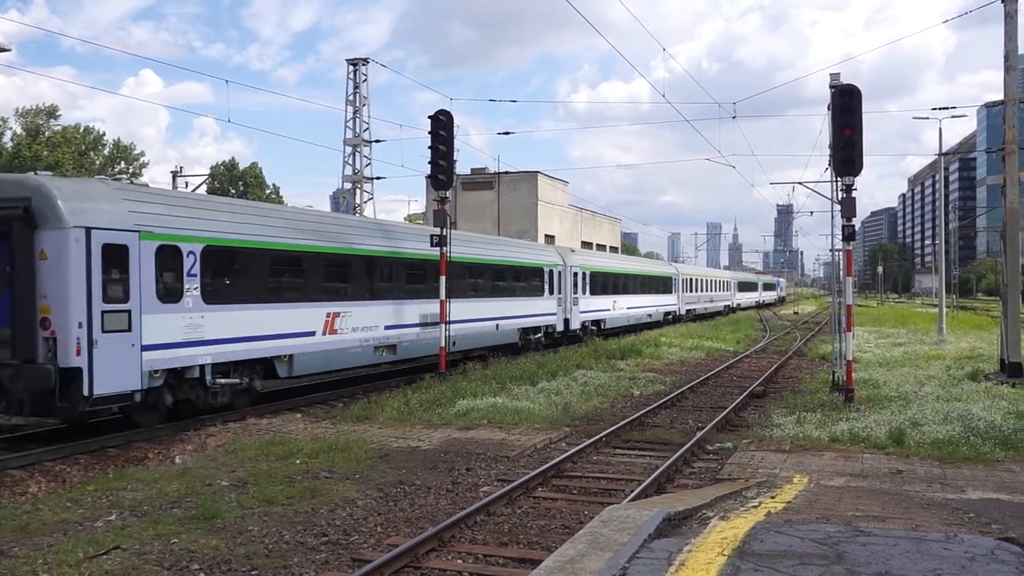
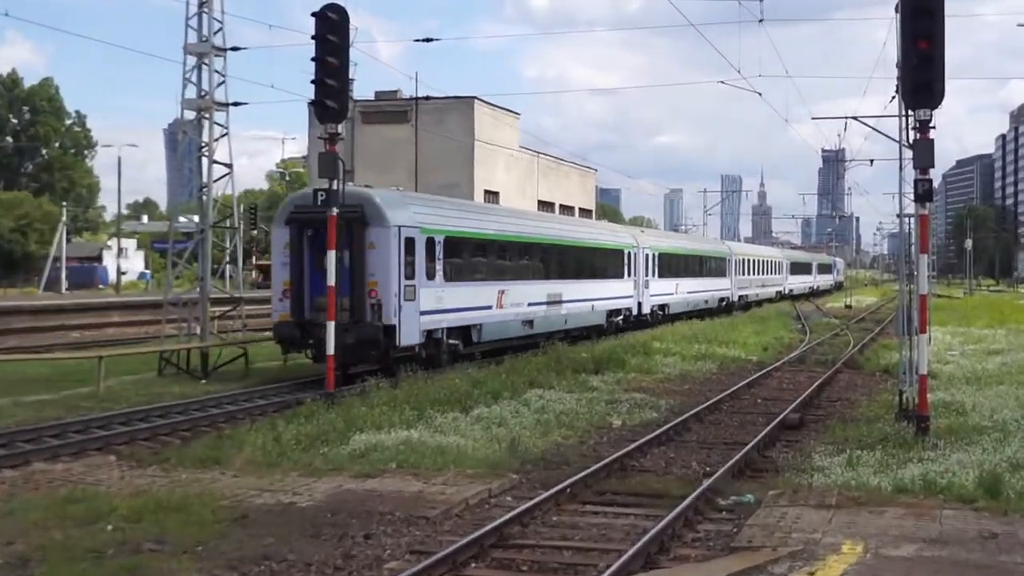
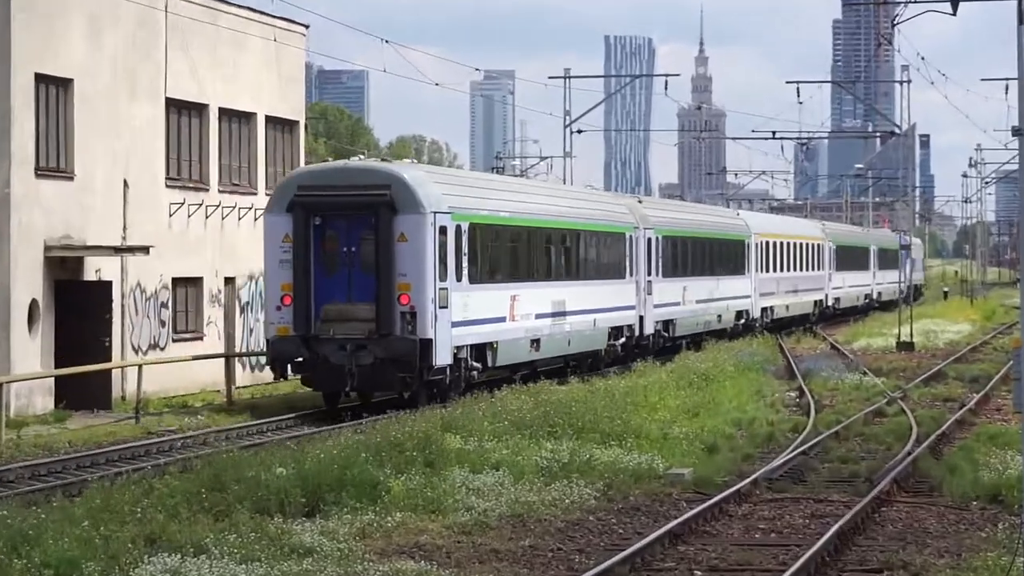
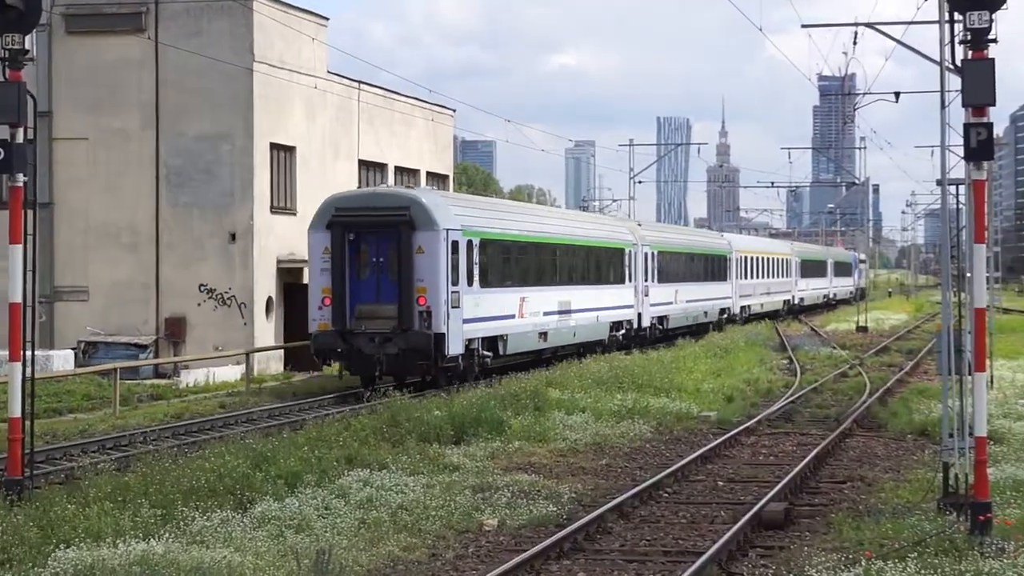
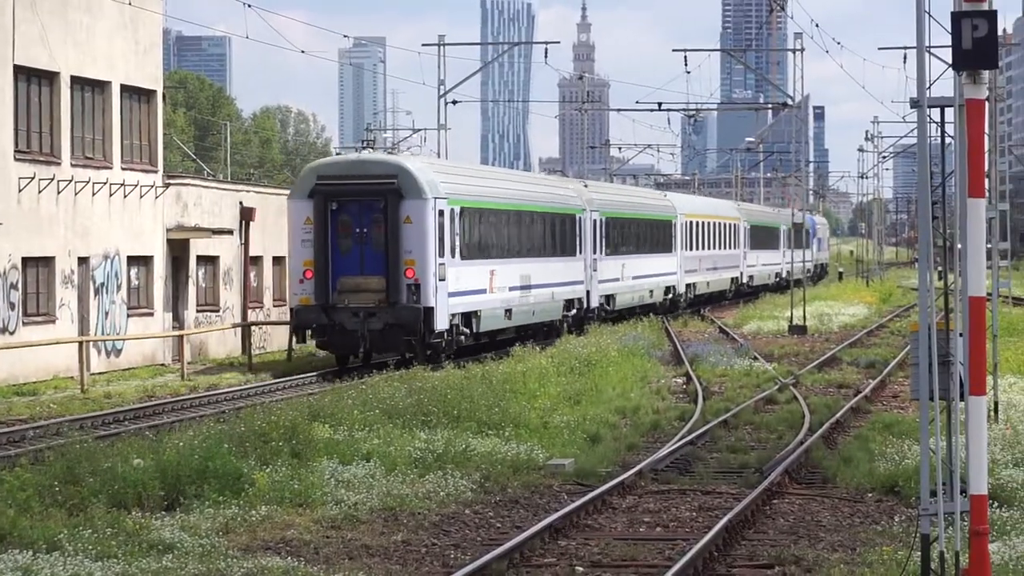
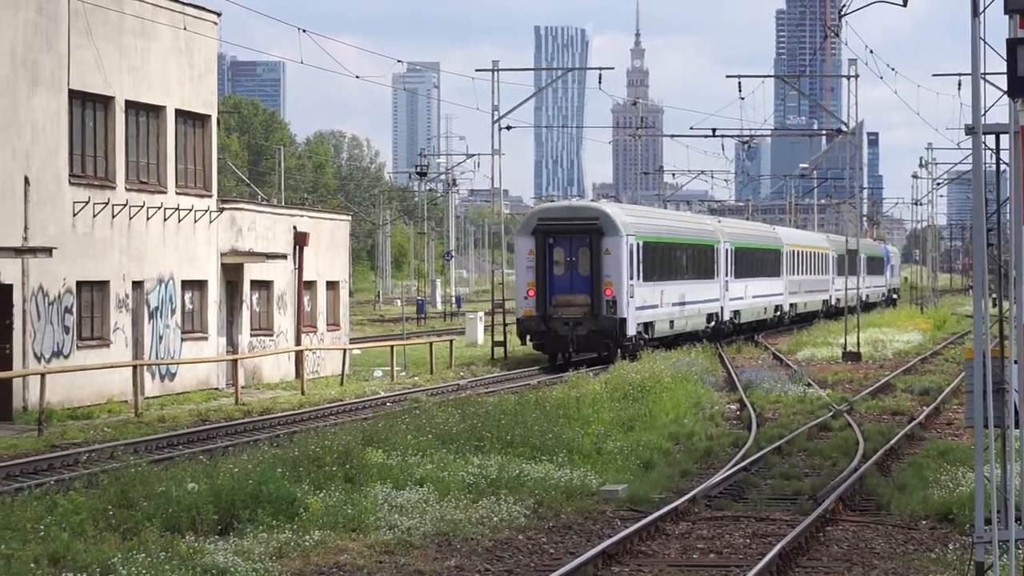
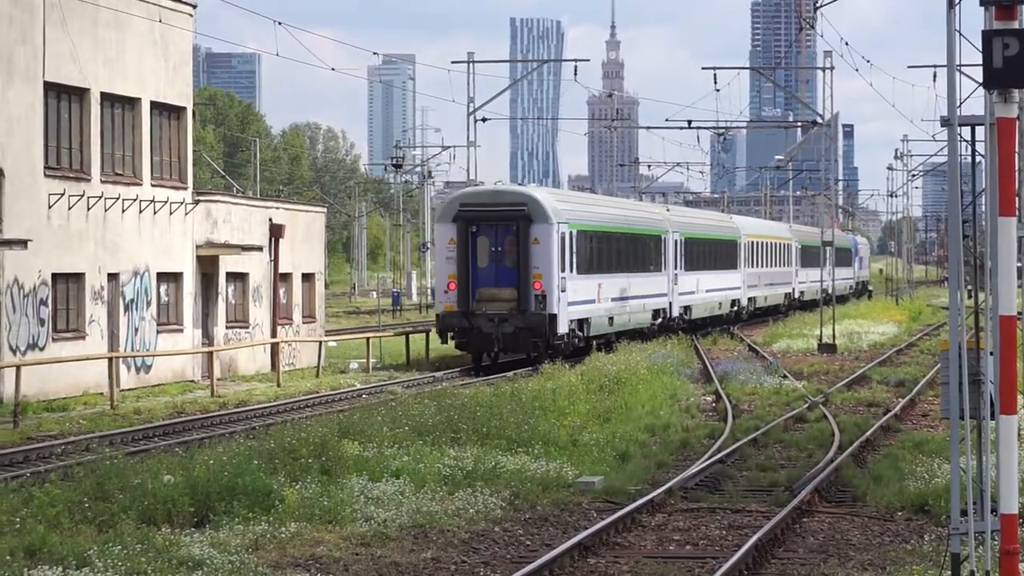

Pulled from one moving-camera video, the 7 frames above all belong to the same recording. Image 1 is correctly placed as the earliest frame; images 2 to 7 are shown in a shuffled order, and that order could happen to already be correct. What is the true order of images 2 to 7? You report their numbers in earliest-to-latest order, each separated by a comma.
2, 4, 3, 5, 7, 6
